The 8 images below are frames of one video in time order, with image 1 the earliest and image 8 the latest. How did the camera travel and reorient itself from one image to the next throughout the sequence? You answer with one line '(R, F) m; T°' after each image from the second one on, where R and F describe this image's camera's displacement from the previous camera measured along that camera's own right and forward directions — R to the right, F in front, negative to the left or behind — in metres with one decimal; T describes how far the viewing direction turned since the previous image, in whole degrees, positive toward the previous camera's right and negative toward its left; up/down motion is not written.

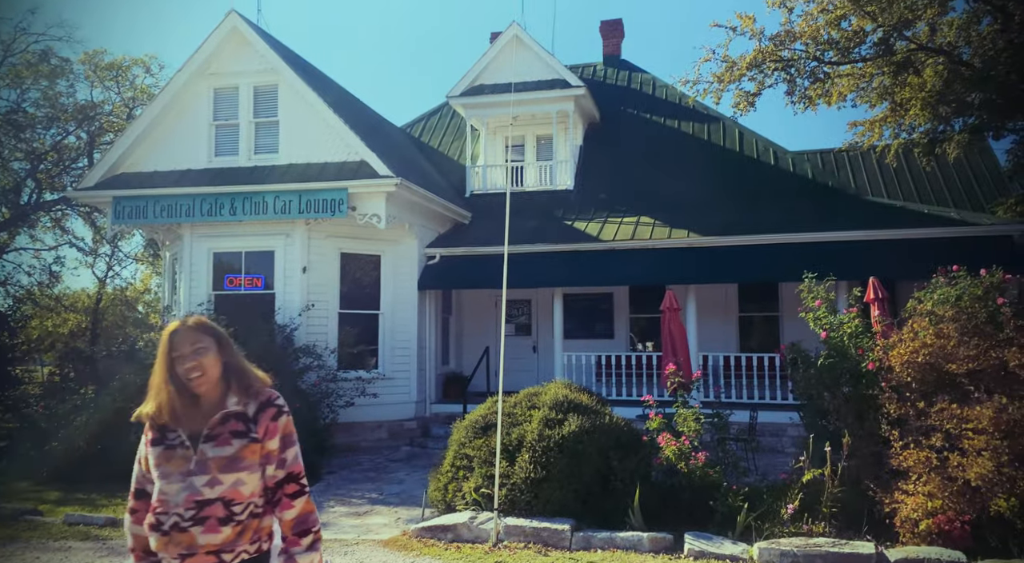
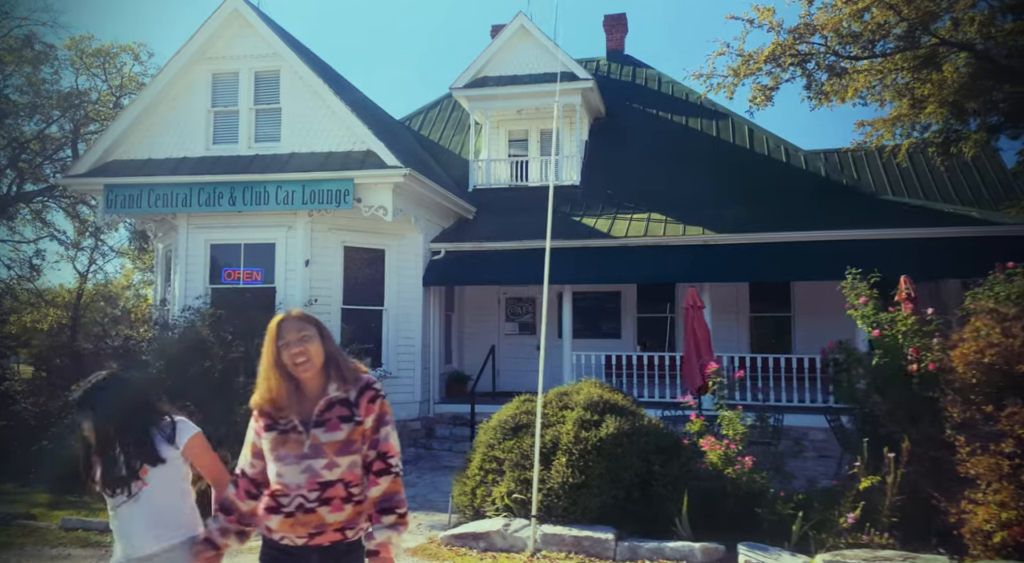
(-0.4, +0.4) m; +1°
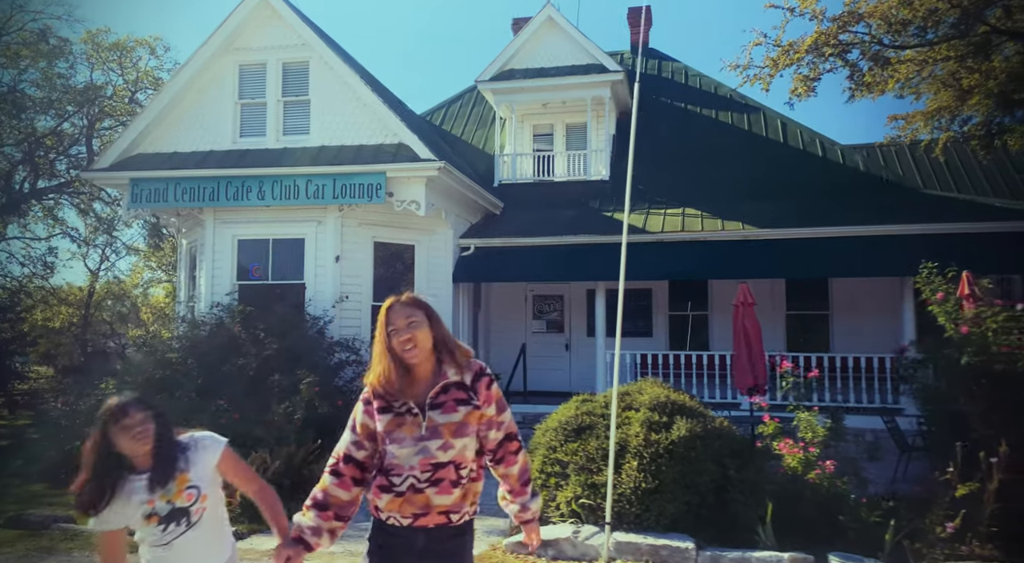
(-0.5, +0.3) m; 0°
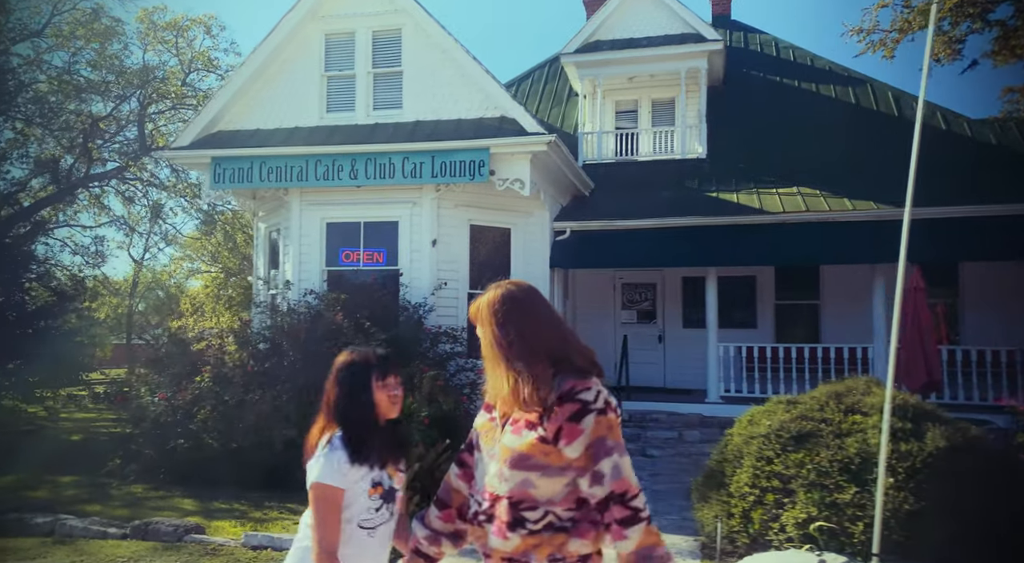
(-1.2, +0.9) m; -1°
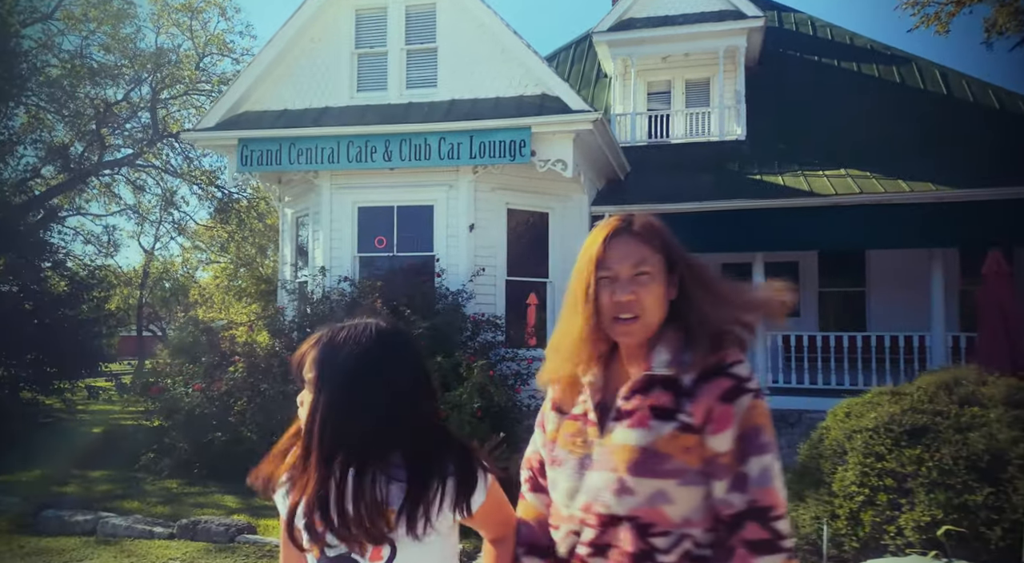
(-0.5, +0.5) m; 0°
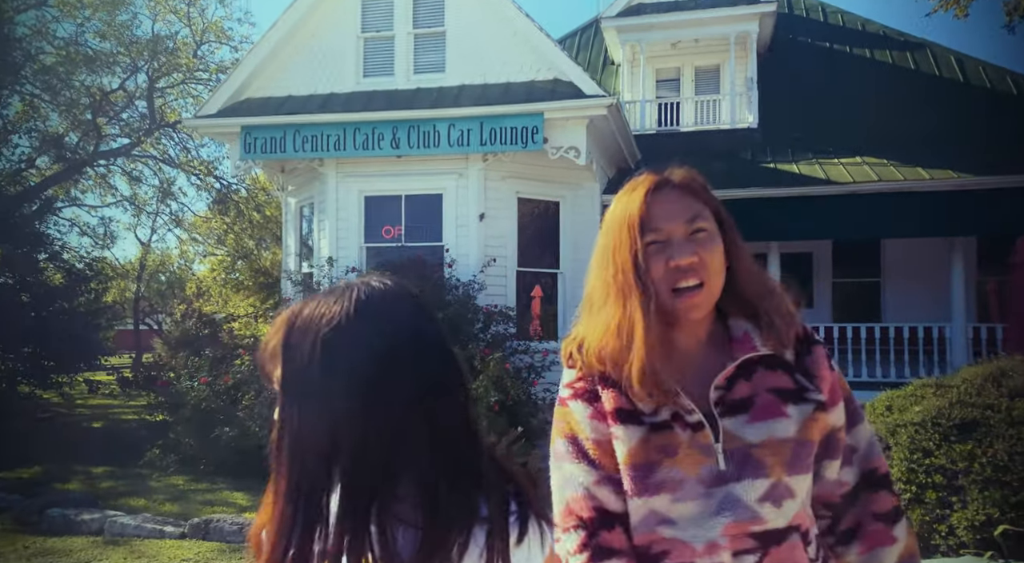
(-0.2, +0.2) m; 0°
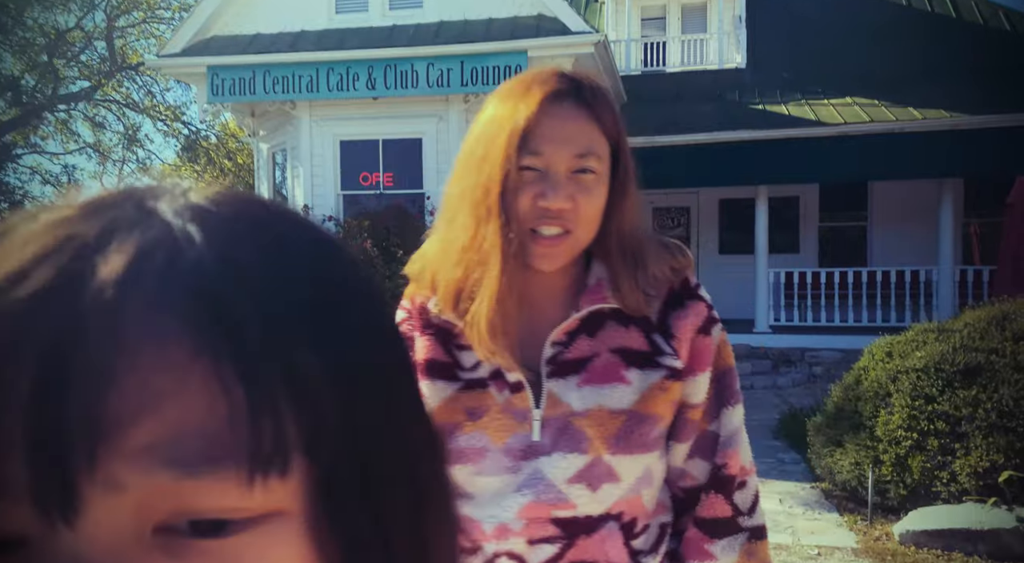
(0.0, +0.3) m; +1°
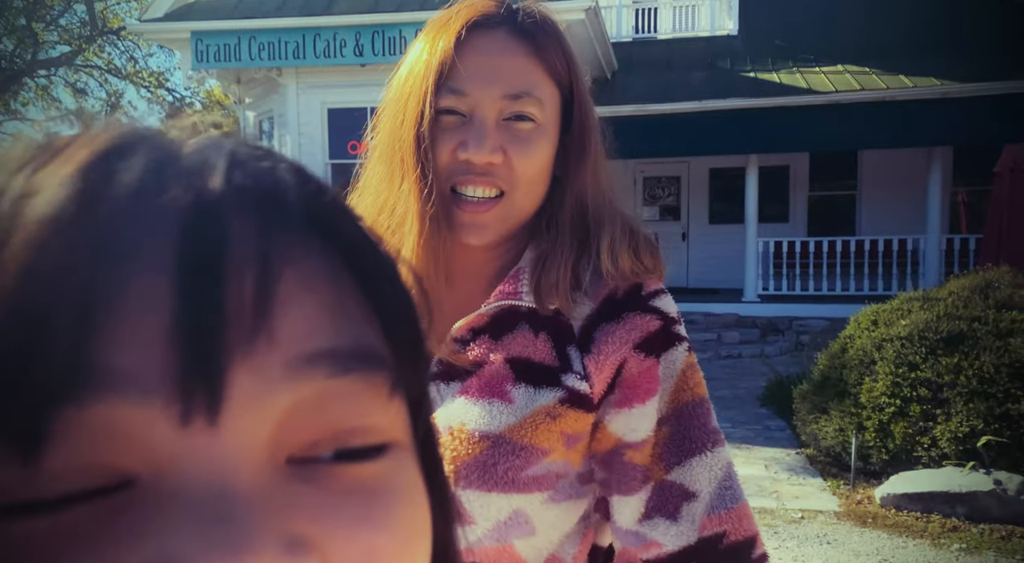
(0.0, 0.0) m; +1°
